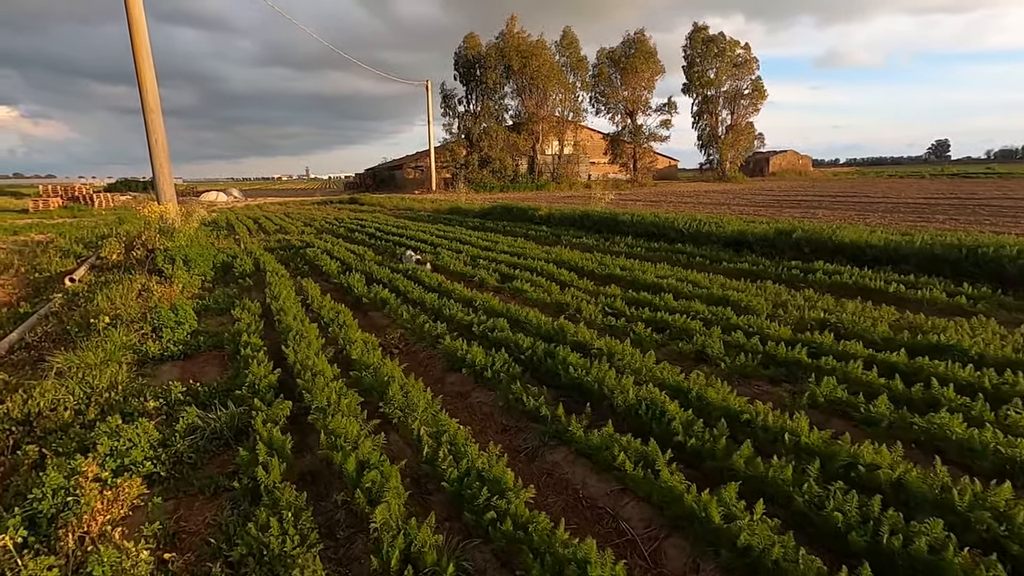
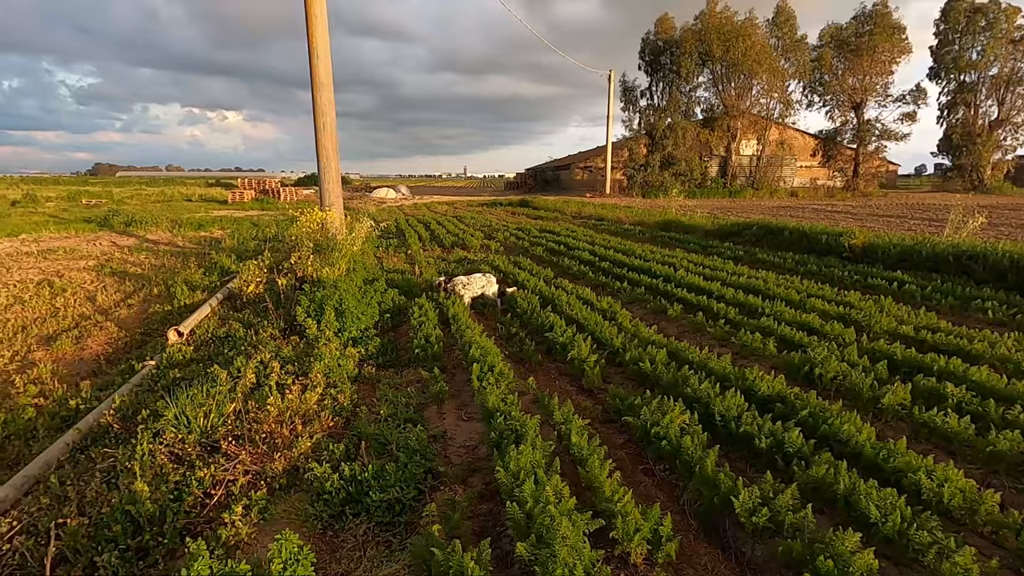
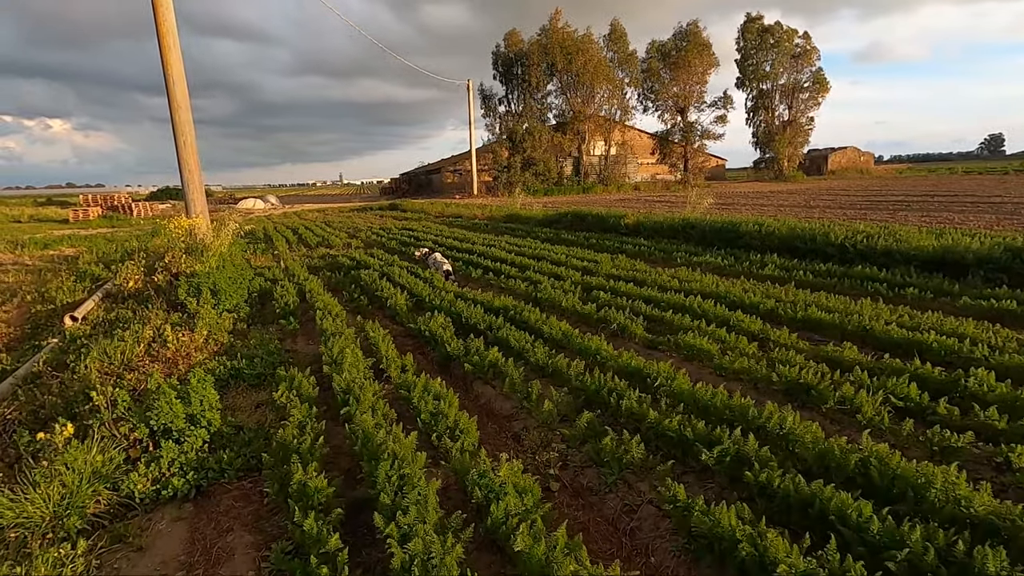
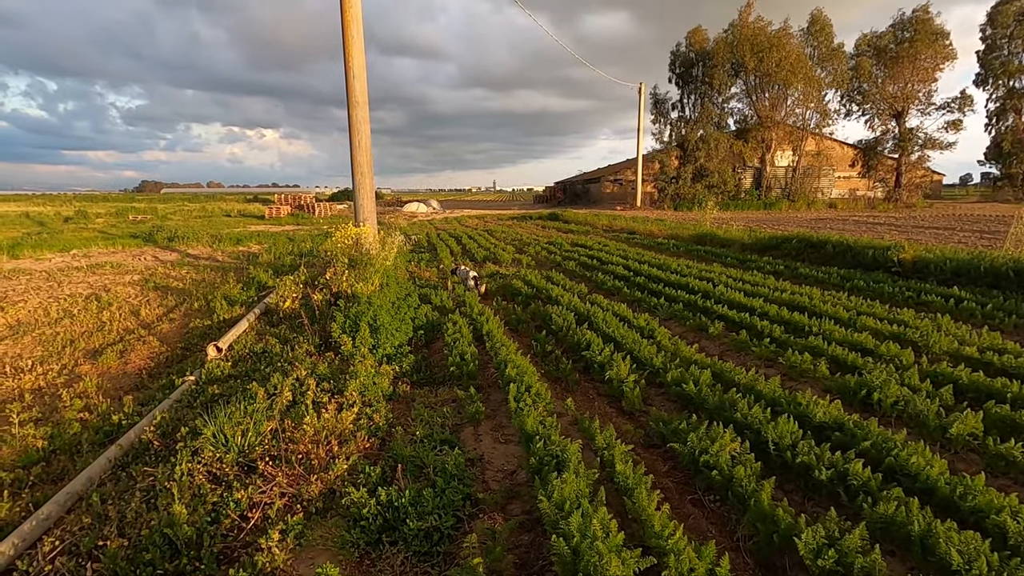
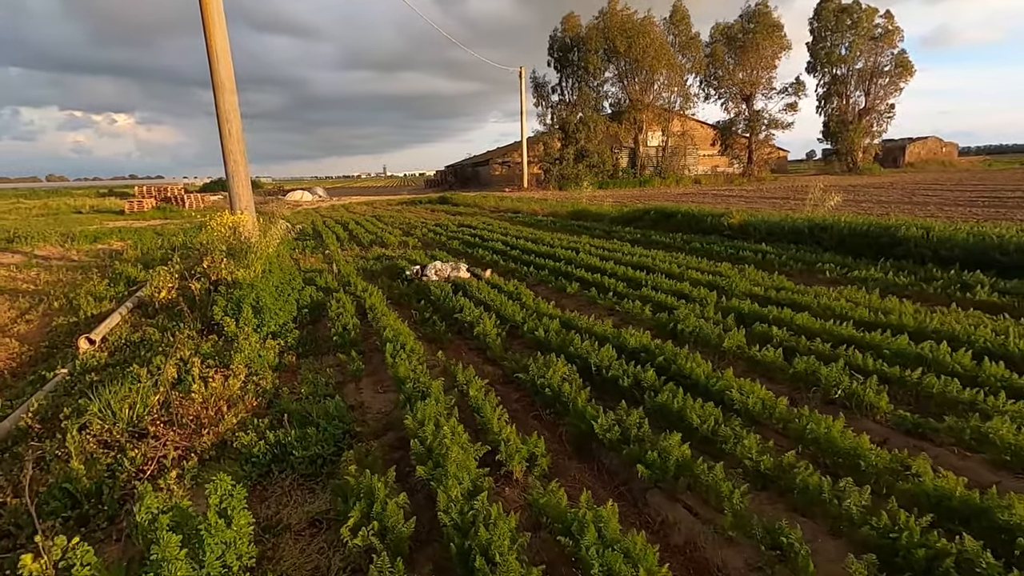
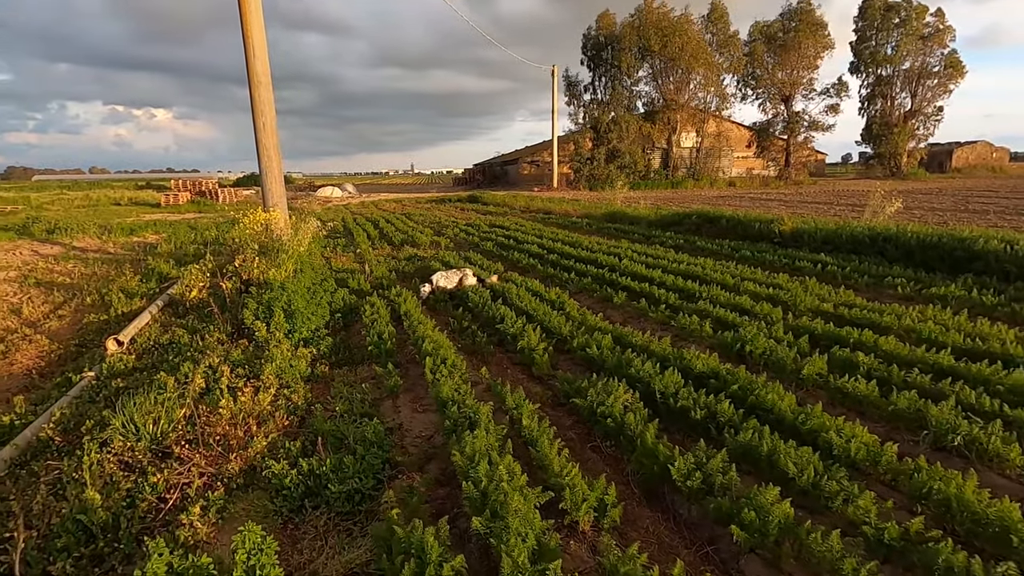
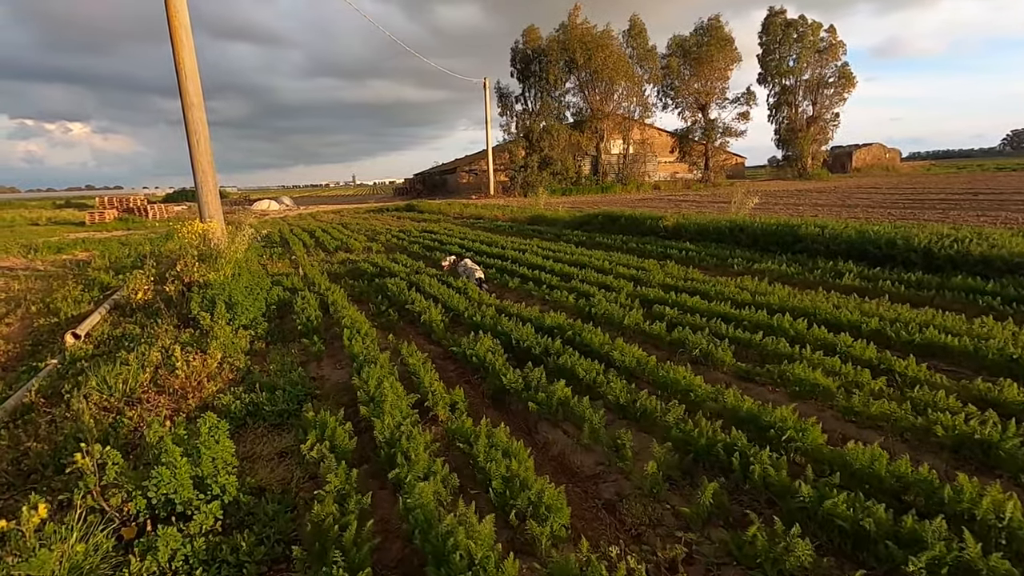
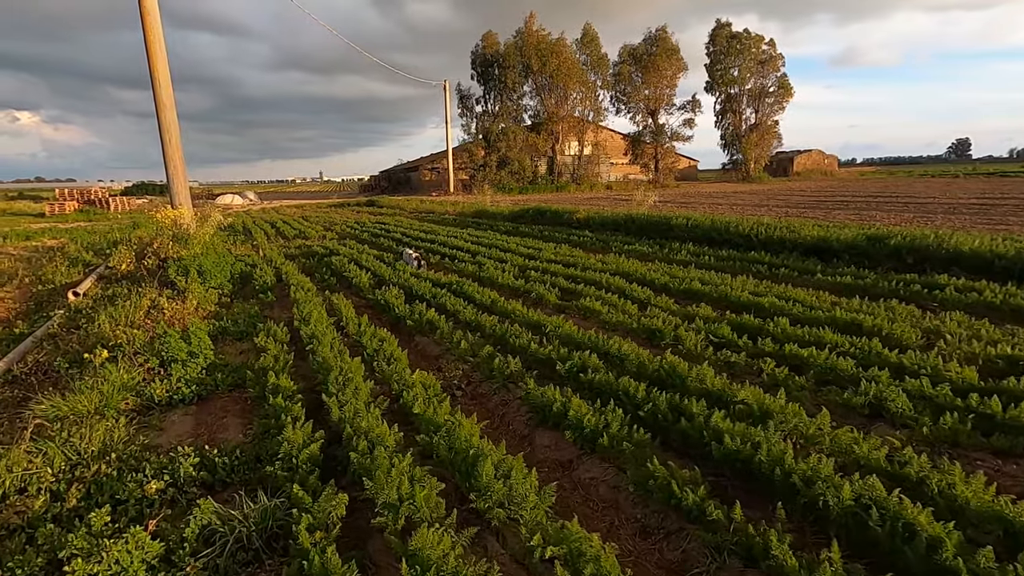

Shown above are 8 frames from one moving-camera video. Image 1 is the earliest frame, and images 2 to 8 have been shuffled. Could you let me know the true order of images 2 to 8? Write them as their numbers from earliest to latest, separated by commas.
8, 3, 7, 5, 6, 2, 4
